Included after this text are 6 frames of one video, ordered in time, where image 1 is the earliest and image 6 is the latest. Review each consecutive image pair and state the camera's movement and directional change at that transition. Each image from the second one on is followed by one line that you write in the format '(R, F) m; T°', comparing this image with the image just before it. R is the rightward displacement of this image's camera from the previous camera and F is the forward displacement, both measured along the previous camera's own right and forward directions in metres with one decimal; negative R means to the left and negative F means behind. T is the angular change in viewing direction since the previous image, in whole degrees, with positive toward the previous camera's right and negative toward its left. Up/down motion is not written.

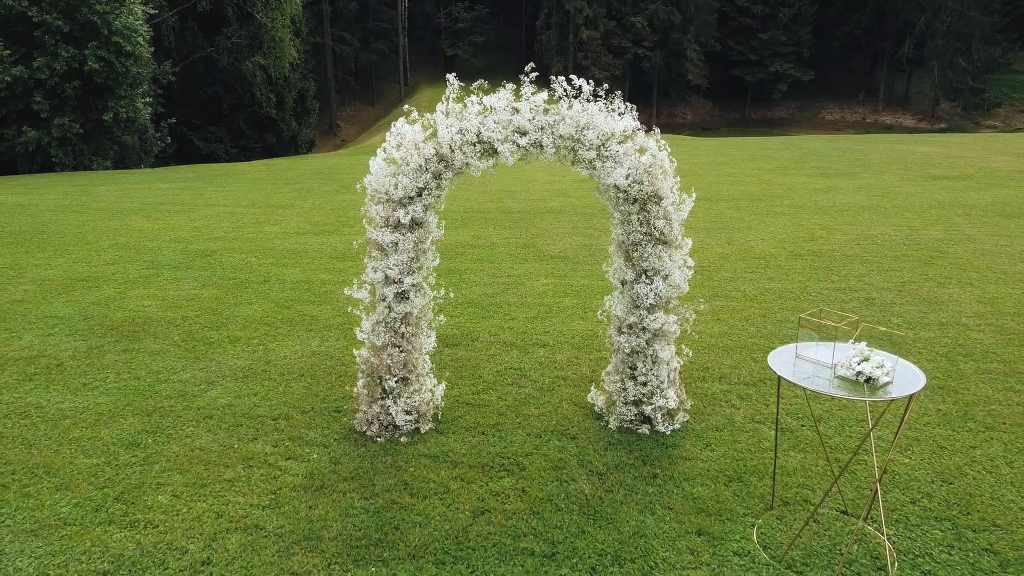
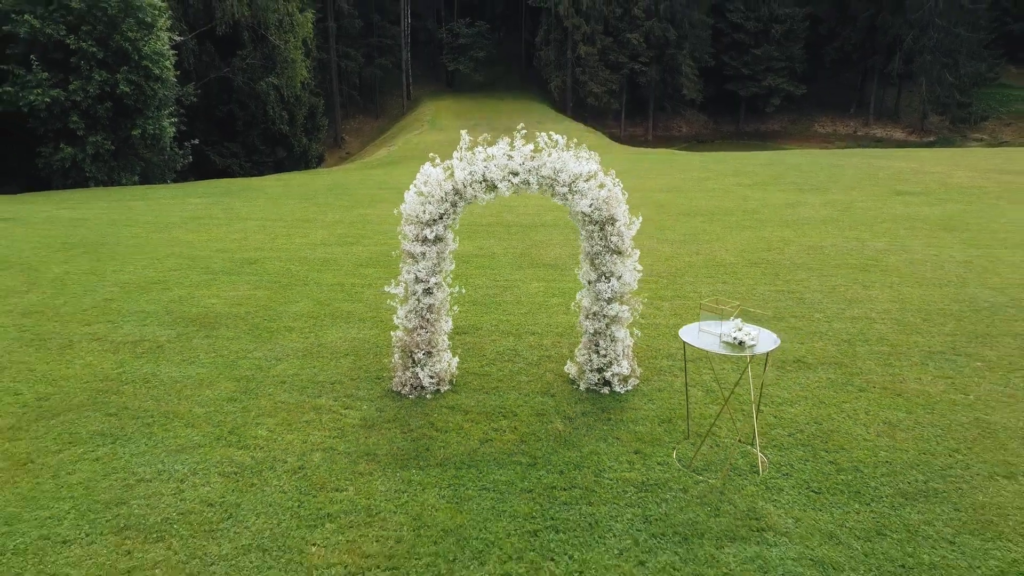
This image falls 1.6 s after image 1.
(0.0, -1.6) m; 0°
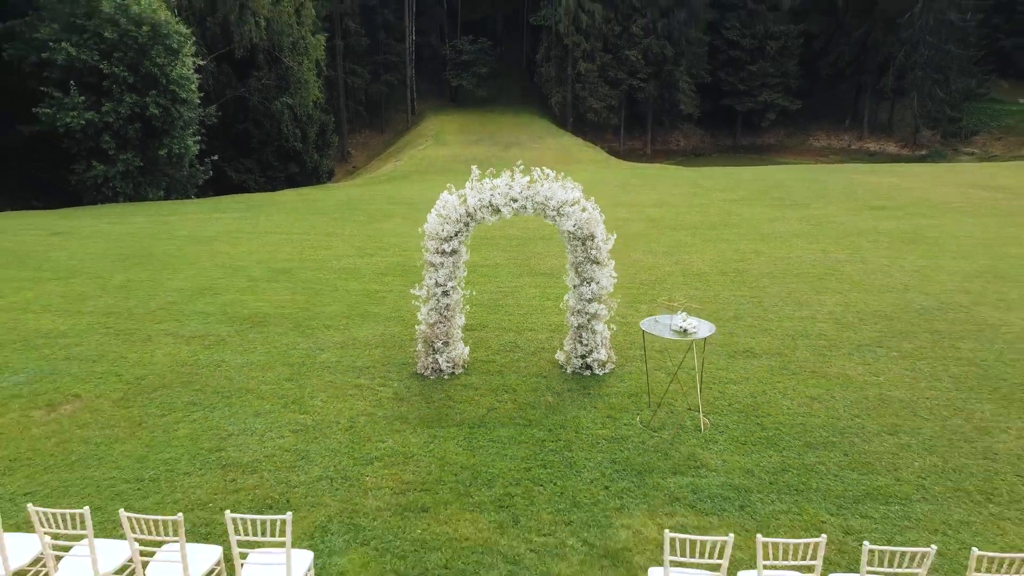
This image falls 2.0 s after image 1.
(0.0, -1.5) m; 0°
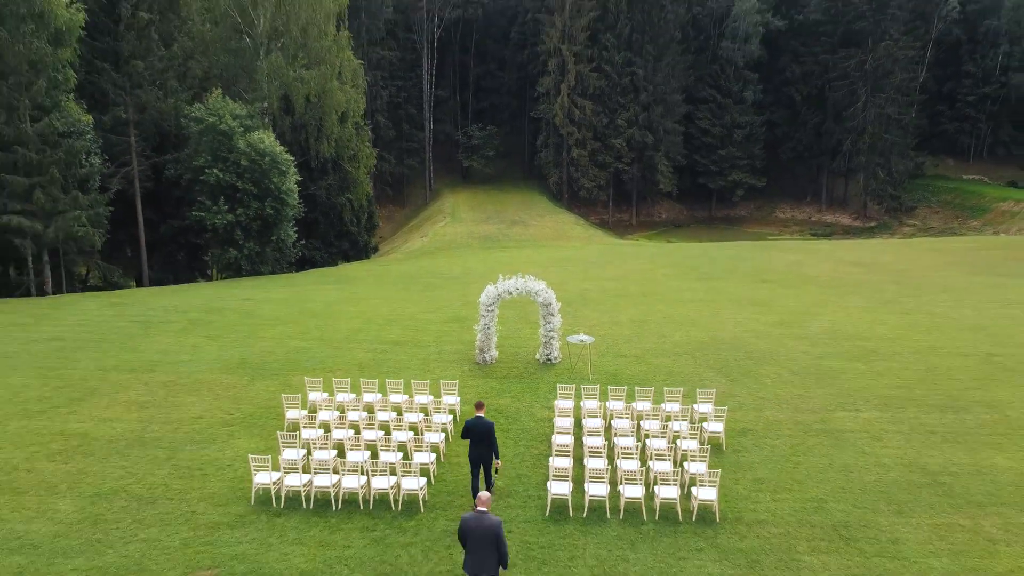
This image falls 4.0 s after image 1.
(0.0, -10.0) m; 0°
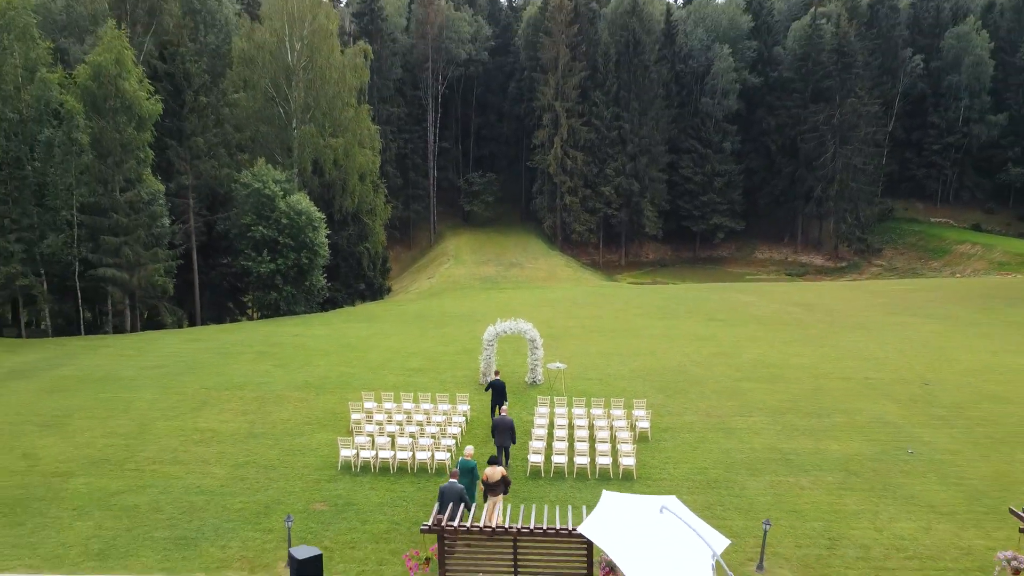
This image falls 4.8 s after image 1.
(+0.1, -6.1) m; 0°
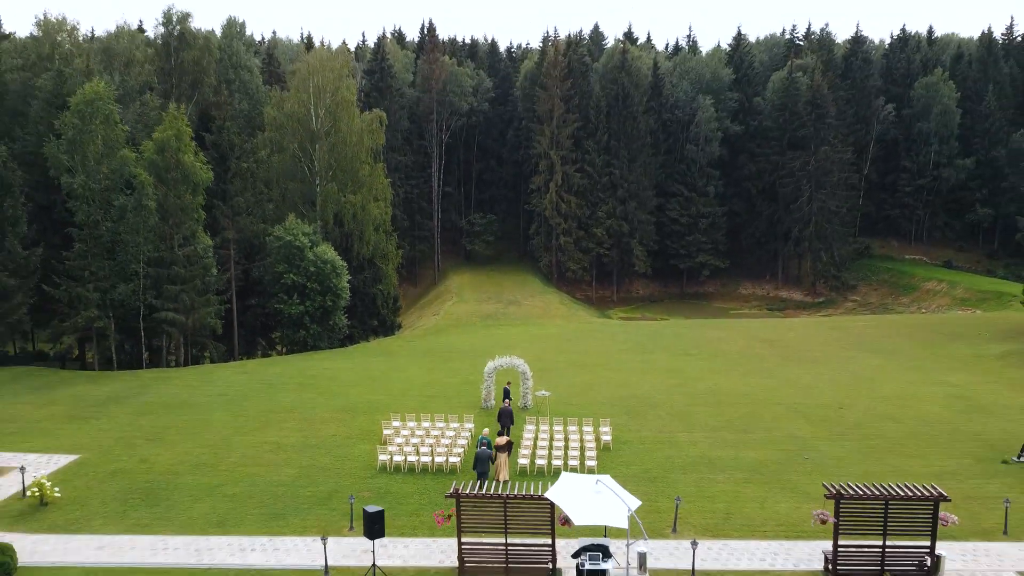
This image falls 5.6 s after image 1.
(+0.2, -5.9) m; 0°
